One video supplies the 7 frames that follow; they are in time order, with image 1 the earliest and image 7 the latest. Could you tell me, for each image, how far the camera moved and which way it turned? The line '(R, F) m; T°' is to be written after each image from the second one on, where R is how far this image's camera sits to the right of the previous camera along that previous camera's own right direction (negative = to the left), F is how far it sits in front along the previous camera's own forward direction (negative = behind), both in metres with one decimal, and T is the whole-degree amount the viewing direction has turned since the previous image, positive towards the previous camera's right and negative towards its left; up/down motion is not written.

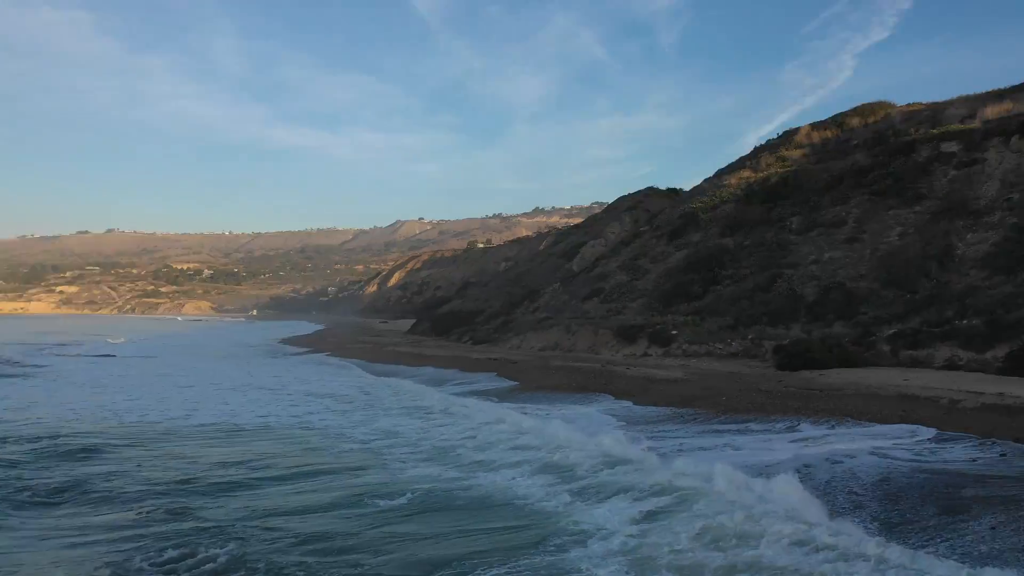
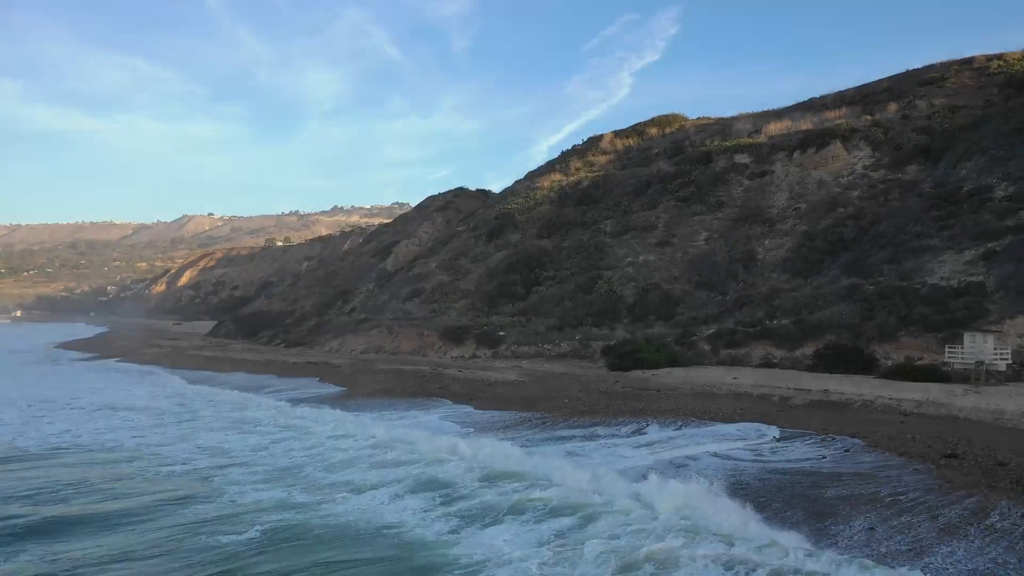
(-0.6, +0.8) m; +14°
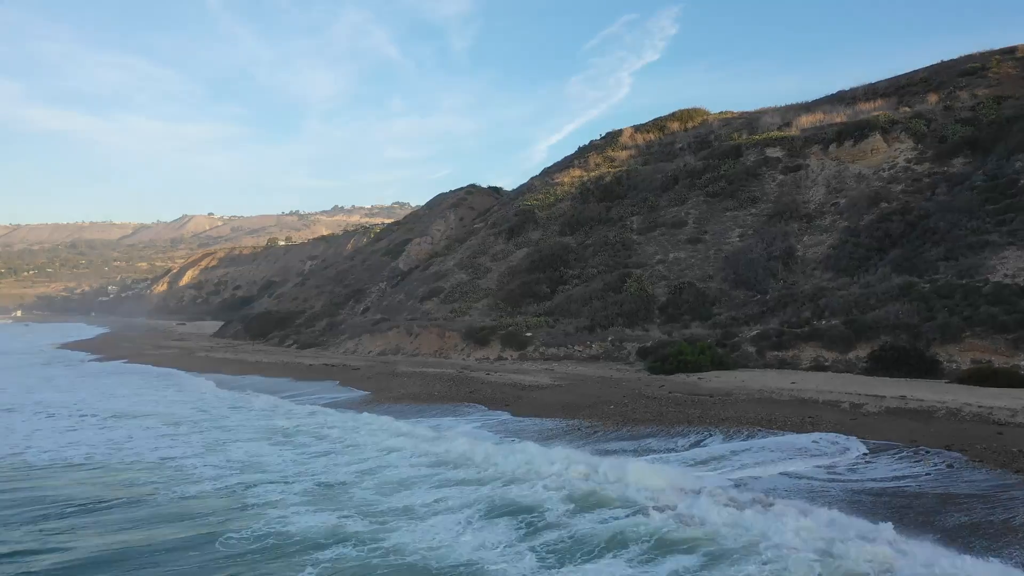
(-0.7, +1.0) m; 0°
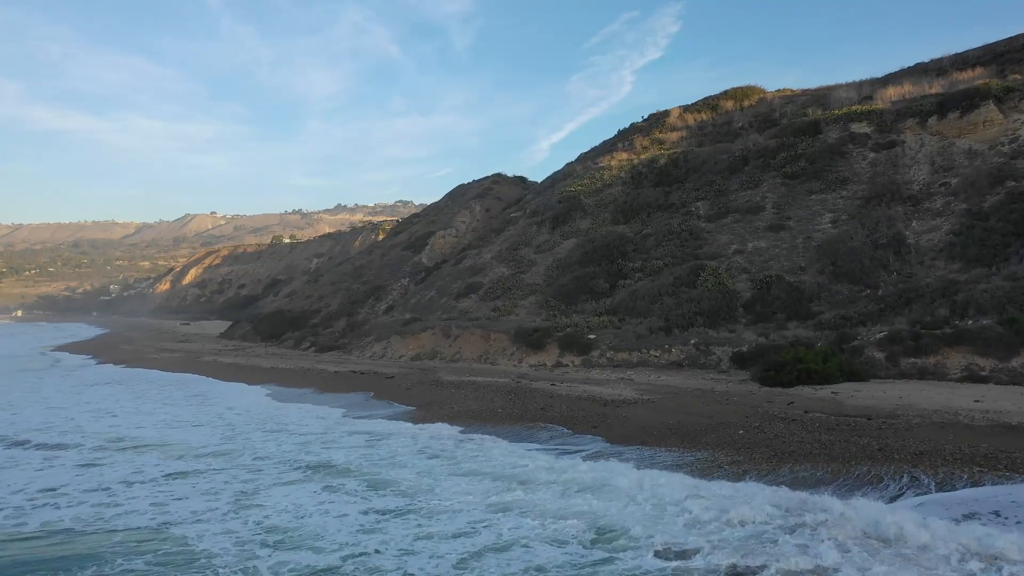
(-1.3, +3.0) m; 0°
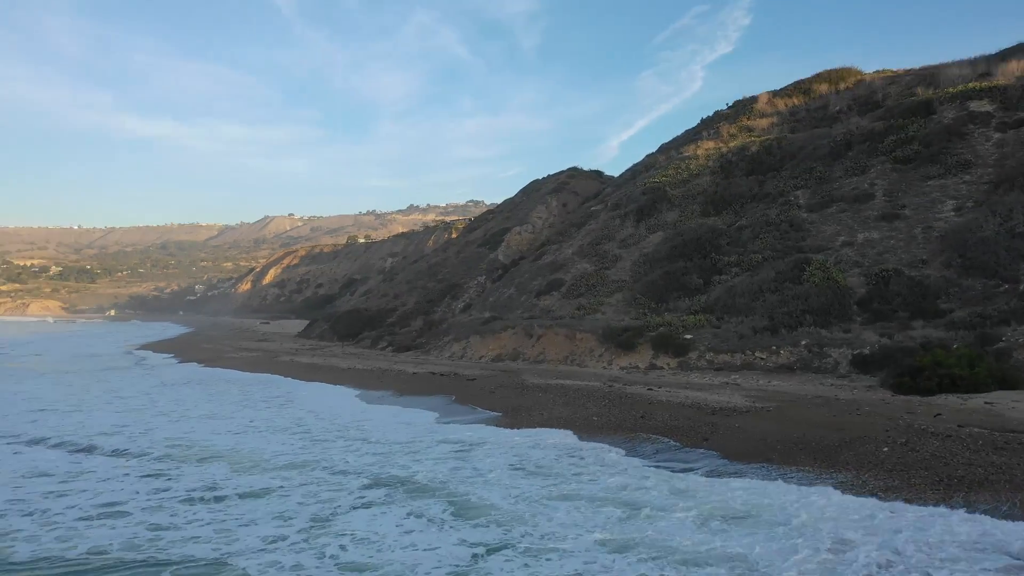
(-0.4, +1.2) m; -5°
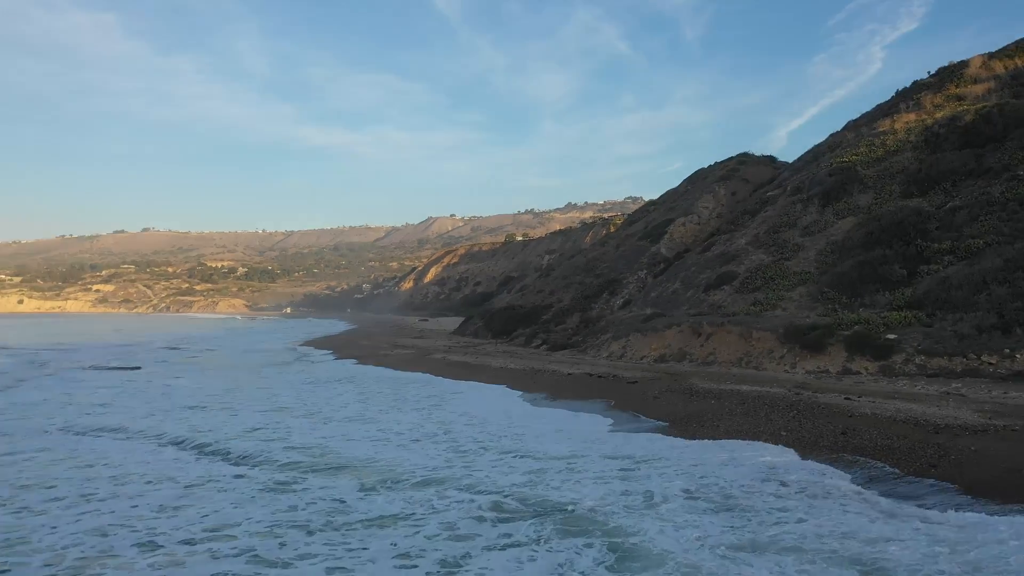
(-0.1, +1.5) m; -11°
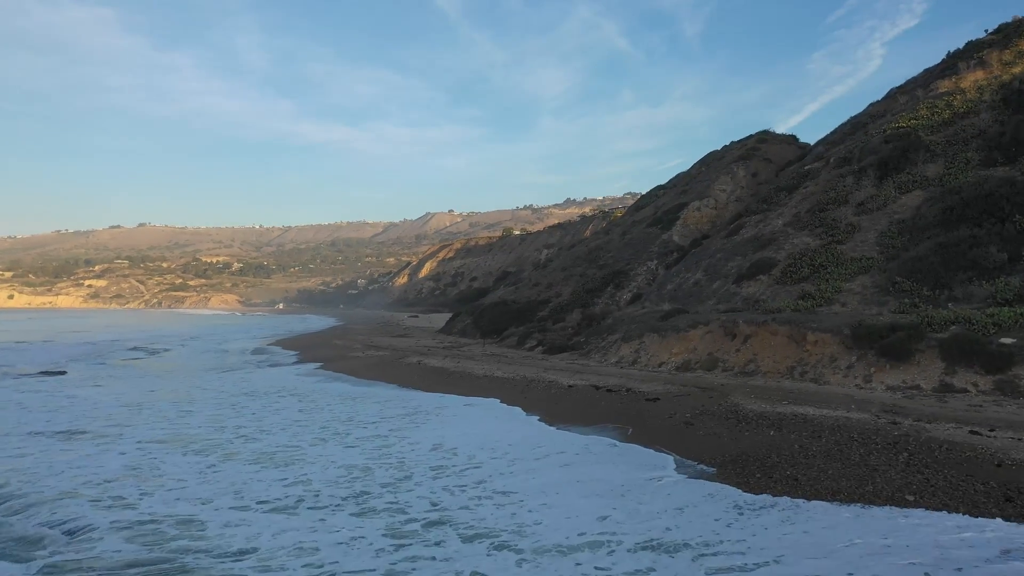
(+0.2, +3.7) m; 0°
